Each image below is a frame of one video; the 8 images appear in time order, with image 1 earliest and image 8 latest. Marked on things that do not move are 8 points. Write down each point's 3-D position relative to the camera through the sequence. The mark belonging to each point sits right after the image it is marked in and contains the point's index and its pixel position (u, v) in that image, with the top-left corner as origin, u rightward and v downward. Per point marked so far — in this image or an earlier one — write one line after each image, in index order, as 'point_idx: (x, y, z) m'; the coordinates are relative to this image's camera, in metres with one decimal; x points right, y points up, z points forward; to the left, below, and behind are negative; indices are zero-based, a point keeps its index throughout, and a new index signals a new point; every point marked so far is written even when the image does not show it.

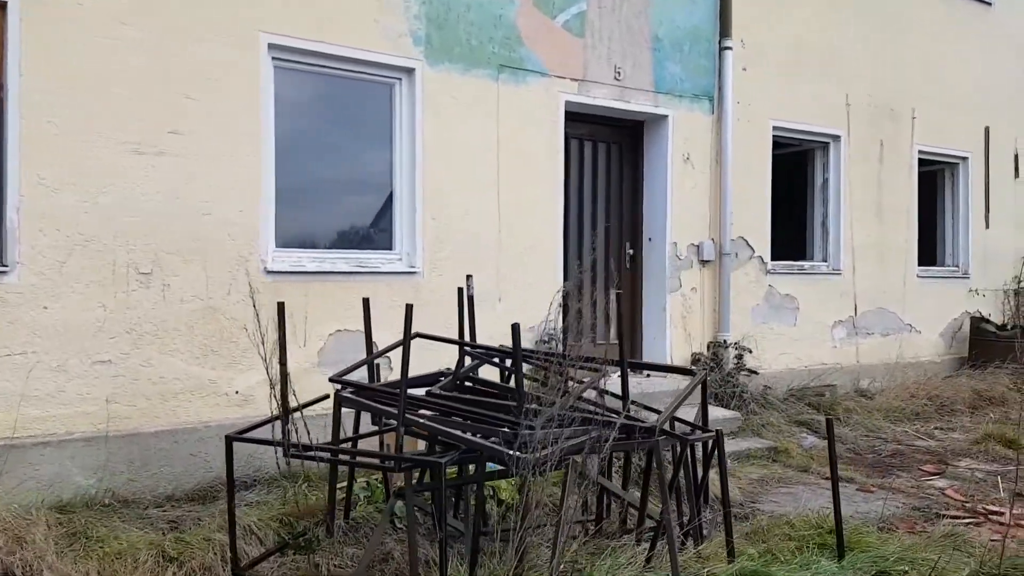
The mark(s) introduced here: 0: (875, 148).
0: (+3.7, +1.4, +8.1) m
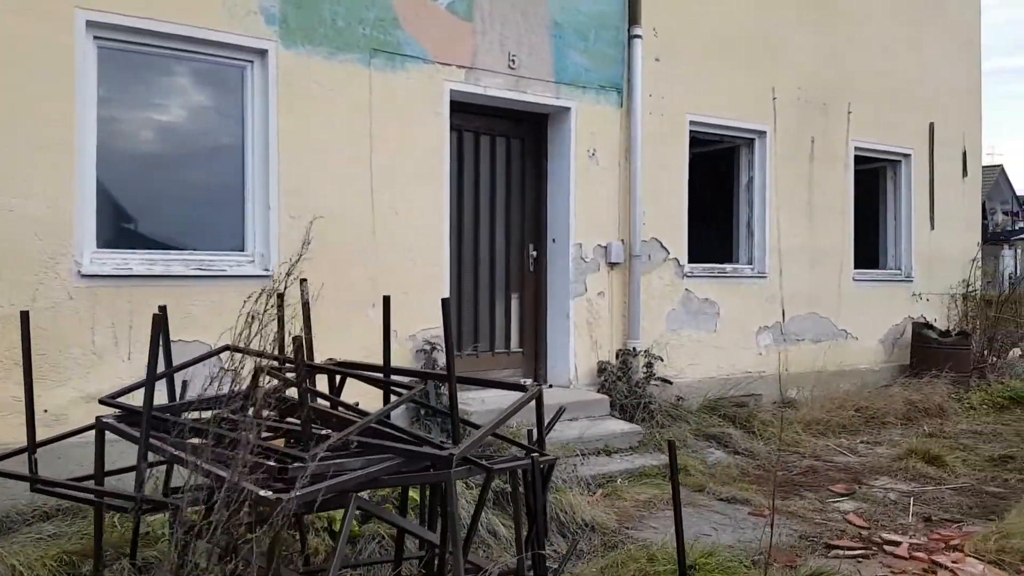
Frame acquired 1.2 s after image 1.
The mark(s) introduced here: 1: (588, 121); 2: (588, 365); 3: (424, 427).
0: (+2.9, +1.4, +7.7) m
1: (+0.6, +1.3, +6.3) m
2: (+0.6, -0.6, +6.3) m
3: (-0.6, -0.9, +5.3) m
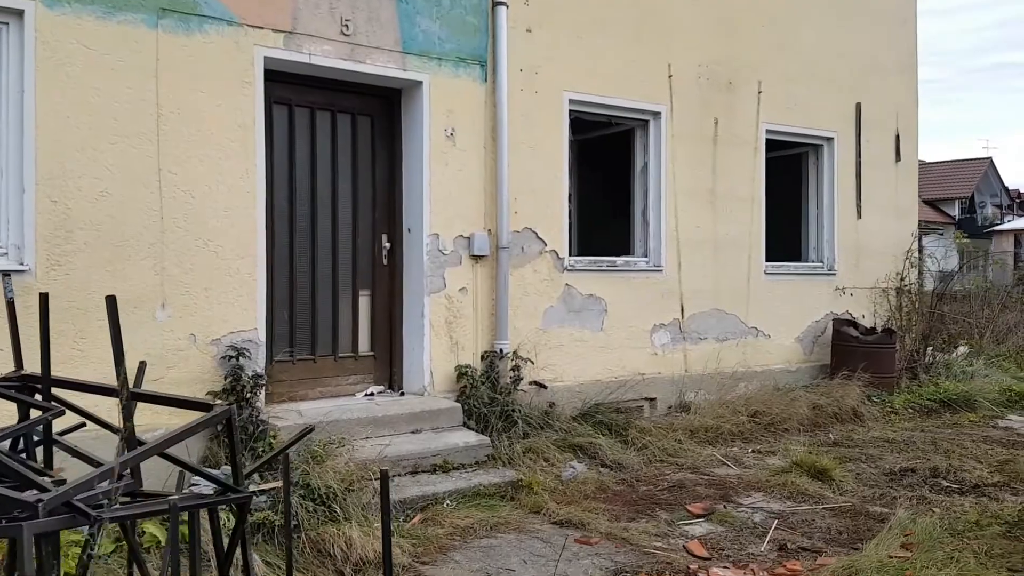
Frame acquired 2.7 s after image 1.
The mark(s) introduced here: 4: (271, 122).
0: (+1.8, +1.4, +7.0) m
1: (-0.5, +1.4, +5.7) m
2: (-0.5, -0.6, +5.6) m
3: (-1.6, -0.9, +4.6) m
4: (-1.6, +1.1, +5.3) m
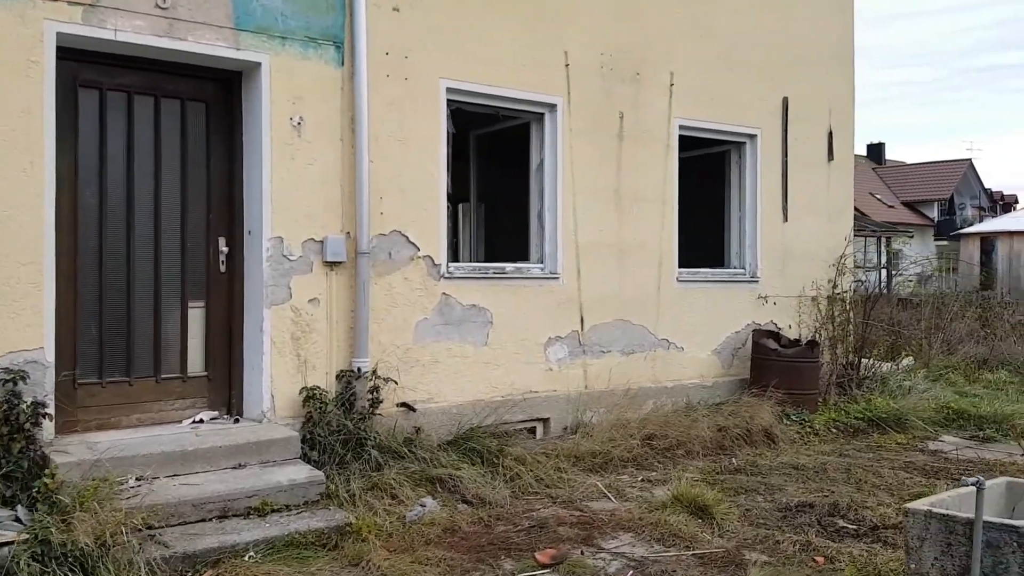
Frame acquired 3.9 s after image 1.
0: (+0.8, +1.3, +6.4) m
1: (-1.4, +1.3, +5.0) m
2: (-1.4, -0.6, +5.0) m
3: (-2.5, -1.0, +4.0) m
4: (-2.5, +1.0, +4.6) m
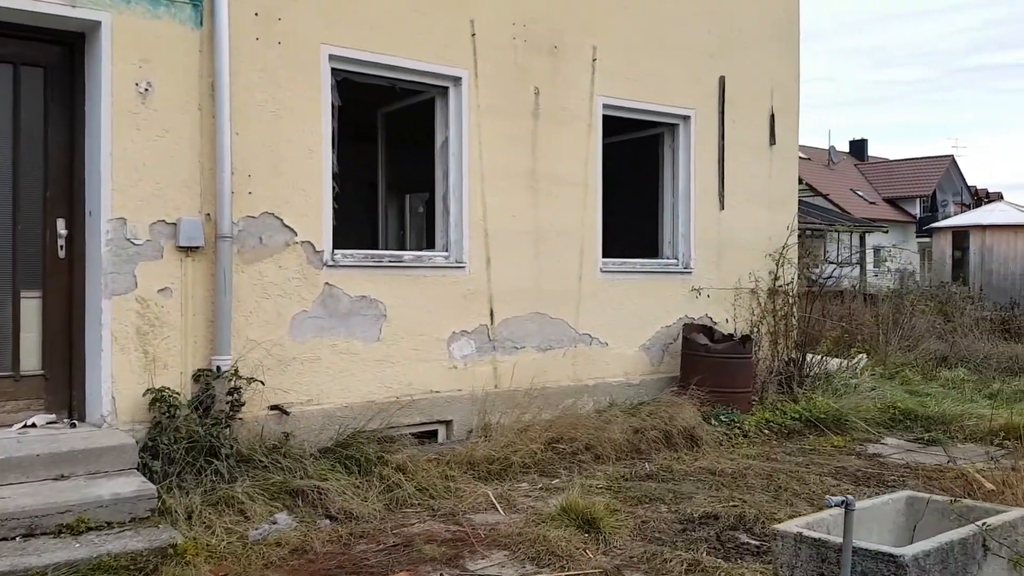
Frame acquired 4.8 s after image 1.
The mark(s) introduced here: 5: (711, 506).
0: (+0.1, +1.4, +5.9) m
1: (-2.1, +1.4, +4.5) m
2: (-2.1, -0.6, +4.4) m
3: (-3.2, -0.9, +3.4) m
4: (-3.2, +1.1, +4.0) m
5: (+1.1, -1.2, +4.5) m
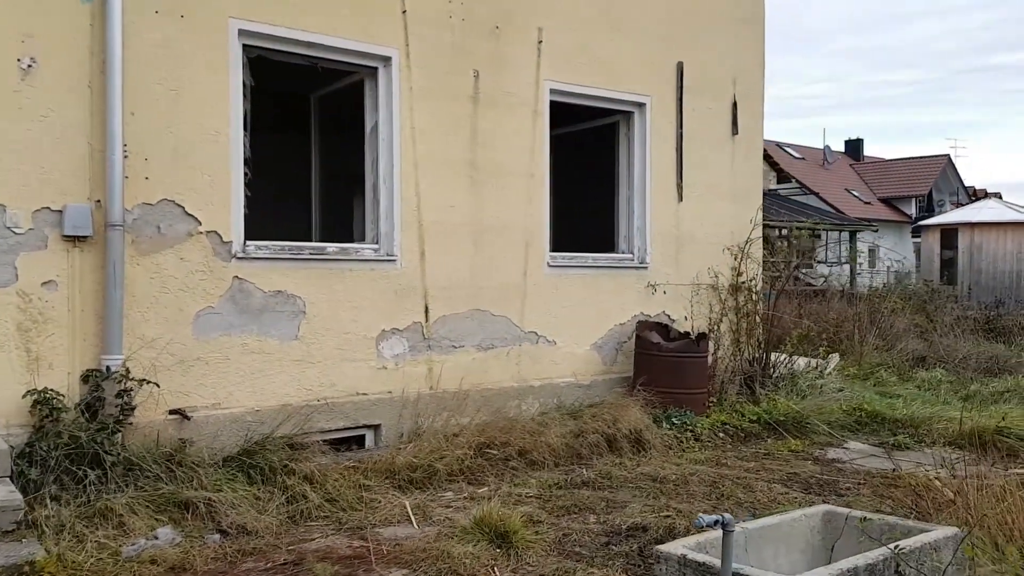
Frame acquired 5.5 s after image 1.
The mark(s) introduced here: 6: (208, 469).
0: (-0.3, +1.4, +5.6) m
1: (-2.5, +1.4, +4.1) m
2: (-2.5, -0.5, +4.1) m
3: (-3.7, -0.8, +3.0) m
4: (-3.6, +1.1, +3.7) m
5: (+0.7, -1.2, +4.2) m
6: (-1.6, -1.0, +4.2) m
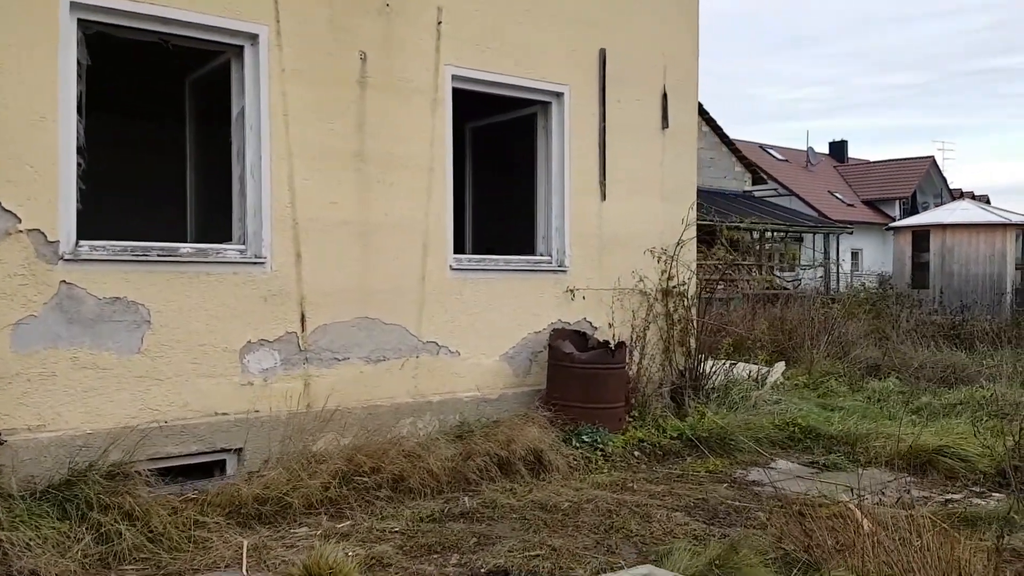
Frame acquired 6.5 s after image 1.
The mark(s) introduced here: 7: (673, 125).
0: (-1.0, +1.4, +5.0) m
1: (-3.2, +1.4, +3.6) m
2: (-3.2, -0.6, +3.5) m
3: (-4.3, -0.9, +2.5) m
4: (-4.3, +1.1, +3.1) m
5: (0.0, -1.2, +3.7) m
6: (-2.3, -1.0, +3.7) m
7: (+1.4, +1.4, +6.7) m
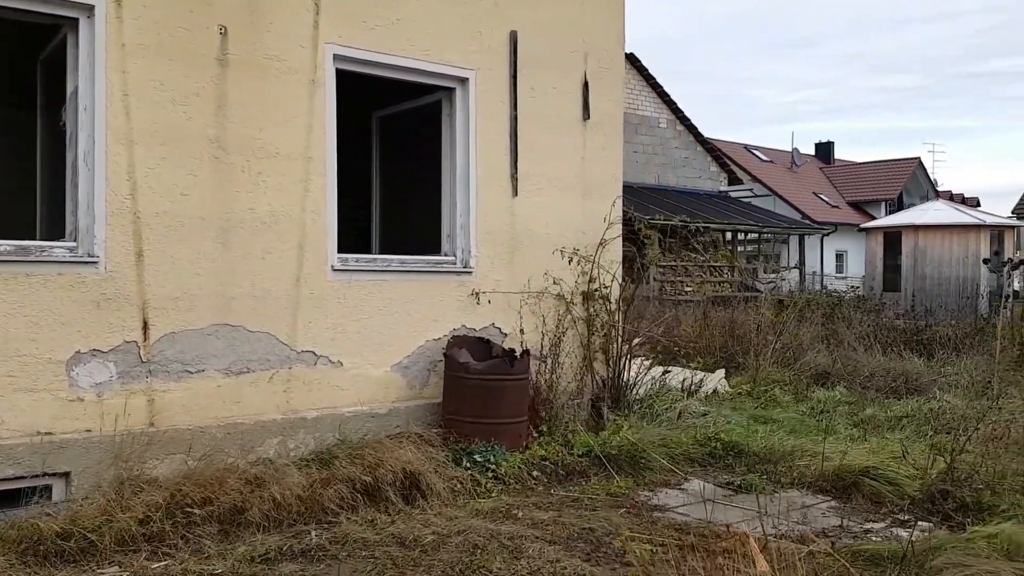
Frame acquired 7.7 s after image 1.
0: (-1.7, +1.4, +4.5) m
1: (-3.9, +1.3, +3.0) m
2: (-3.9, -0.6, +3.0) m
3: (-5.0, -0.9, +1.9) m
4: (-5.0, +1.1, +2.6) m
5: (-0.7, -1.2, +3.1) m
6: (-3.0, -1.0, +3.2) m
7: (+0.7, +1.3, +6.2) m
